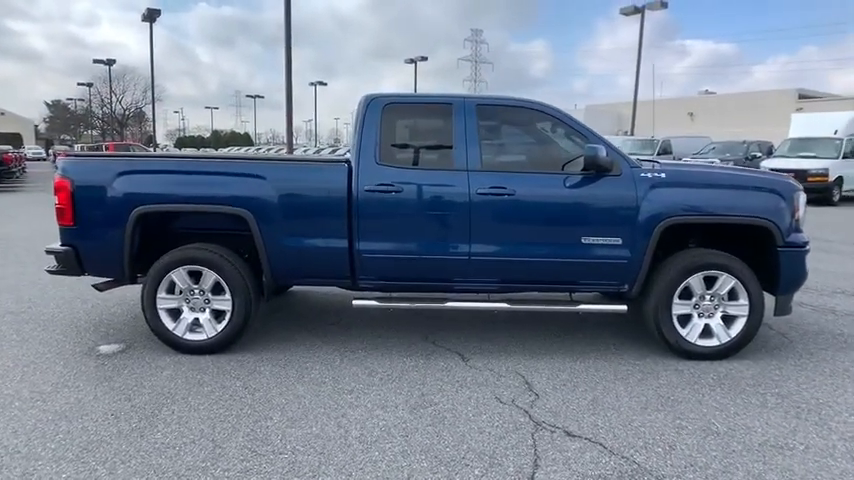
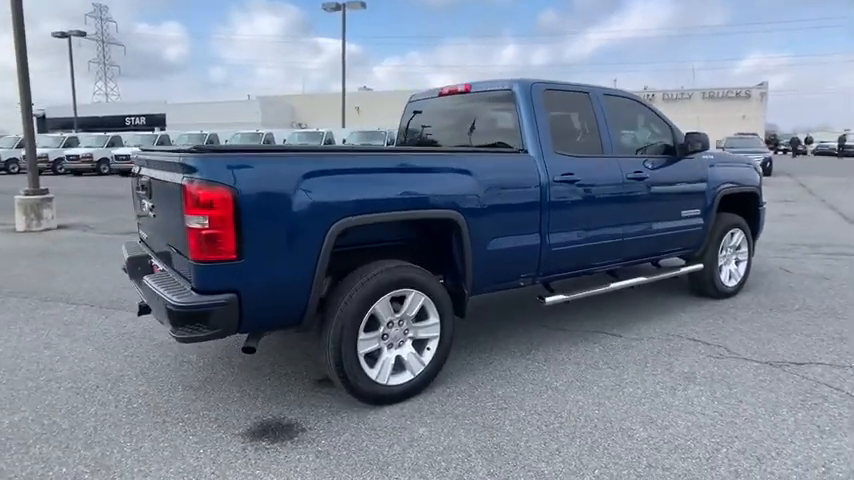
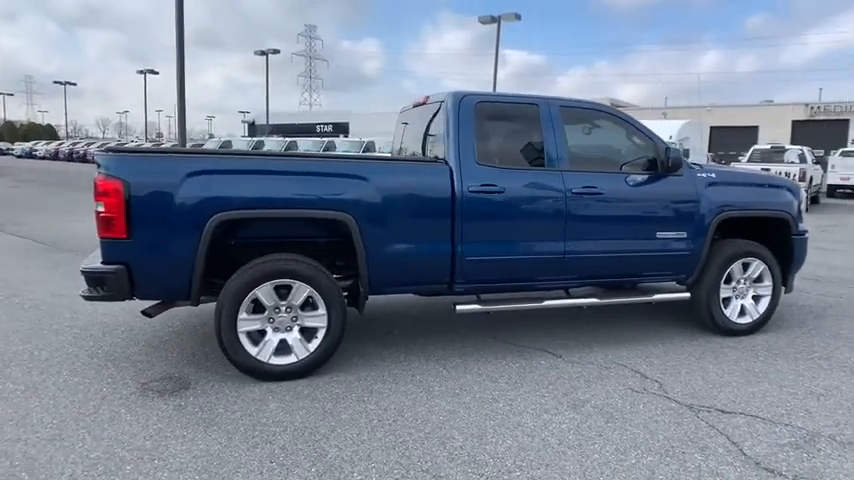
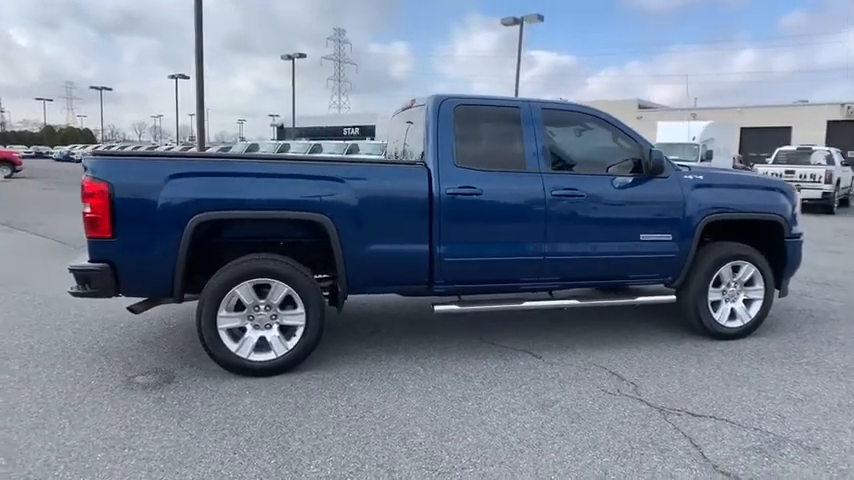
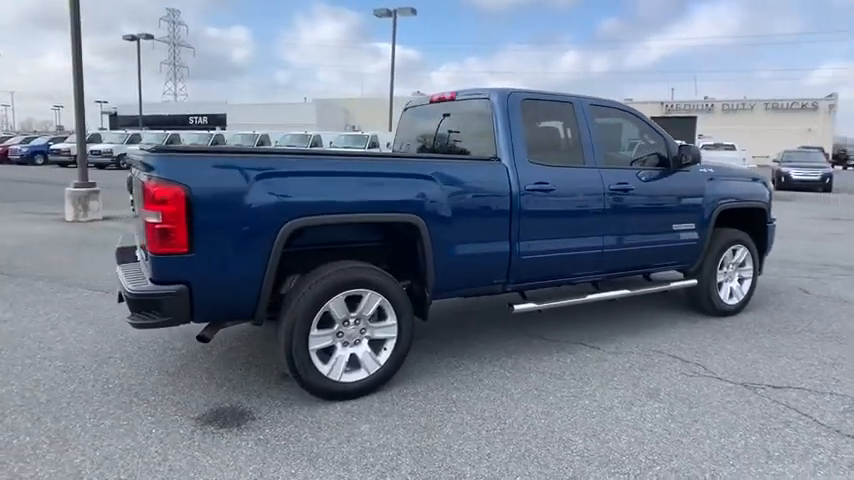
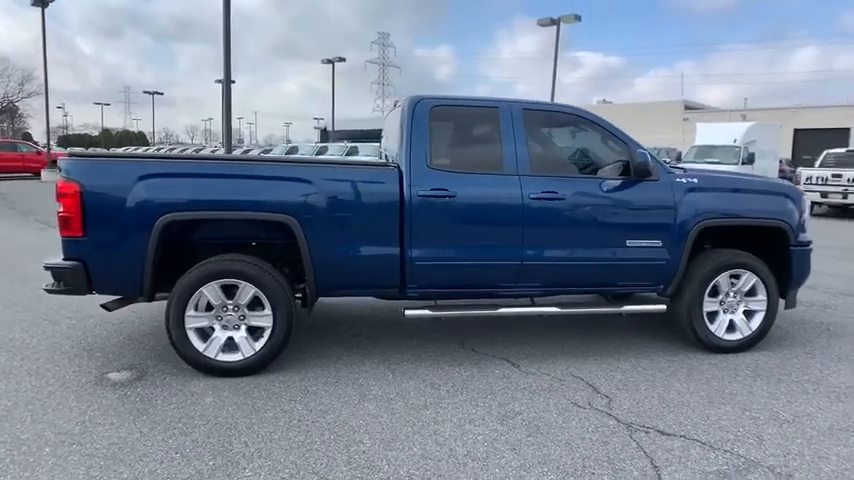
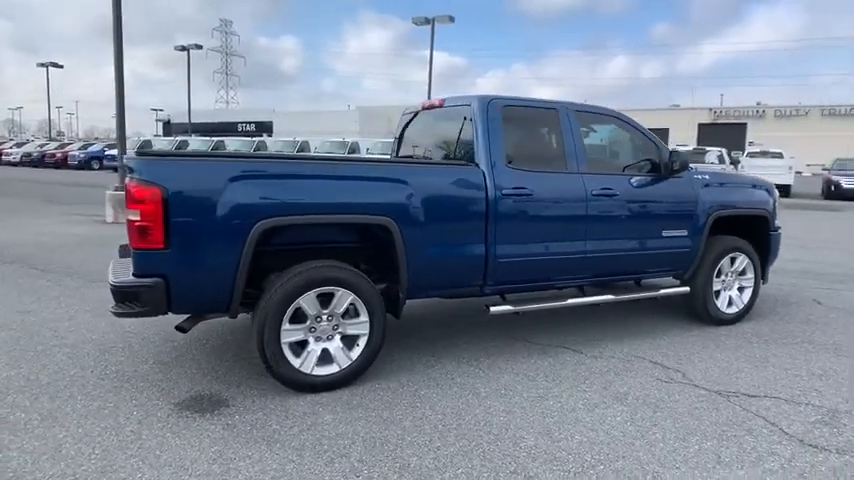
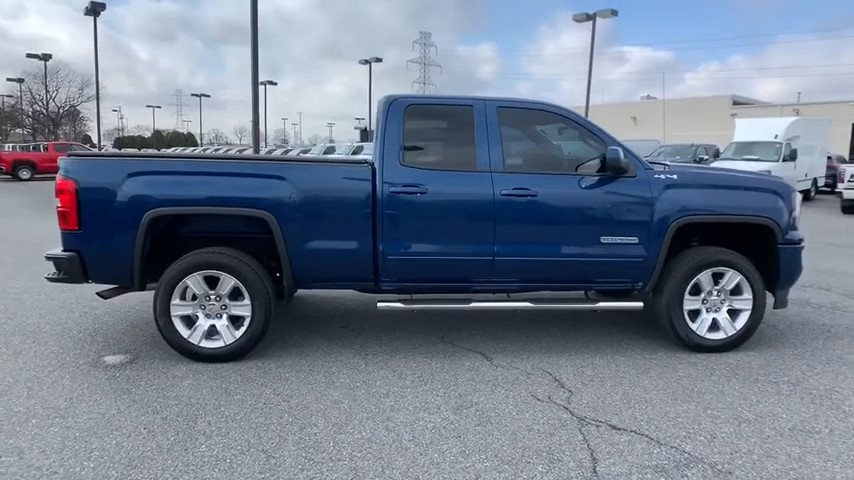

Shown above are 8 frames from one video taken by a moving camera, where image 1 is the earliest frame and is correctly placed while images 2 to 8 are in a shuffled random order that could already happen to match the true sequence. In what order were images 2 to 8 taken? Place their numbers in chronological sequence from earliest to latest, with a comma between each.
8, 6, 4, 3, 7, 5, 2
